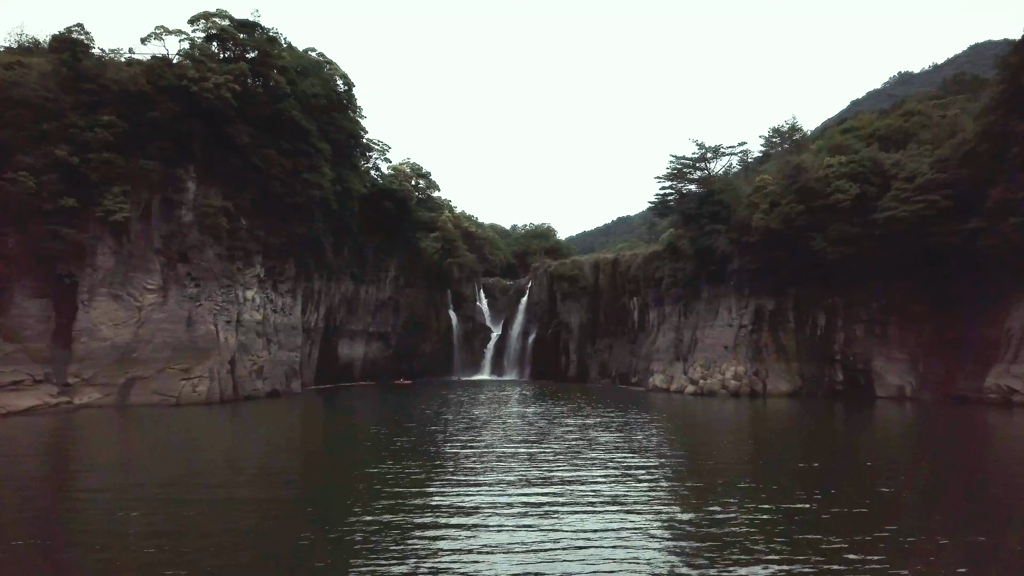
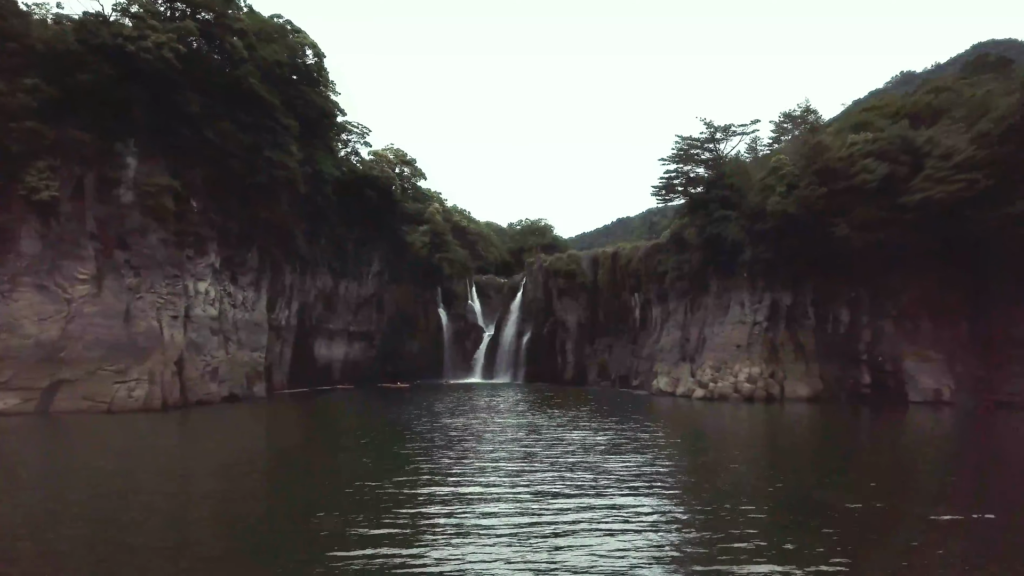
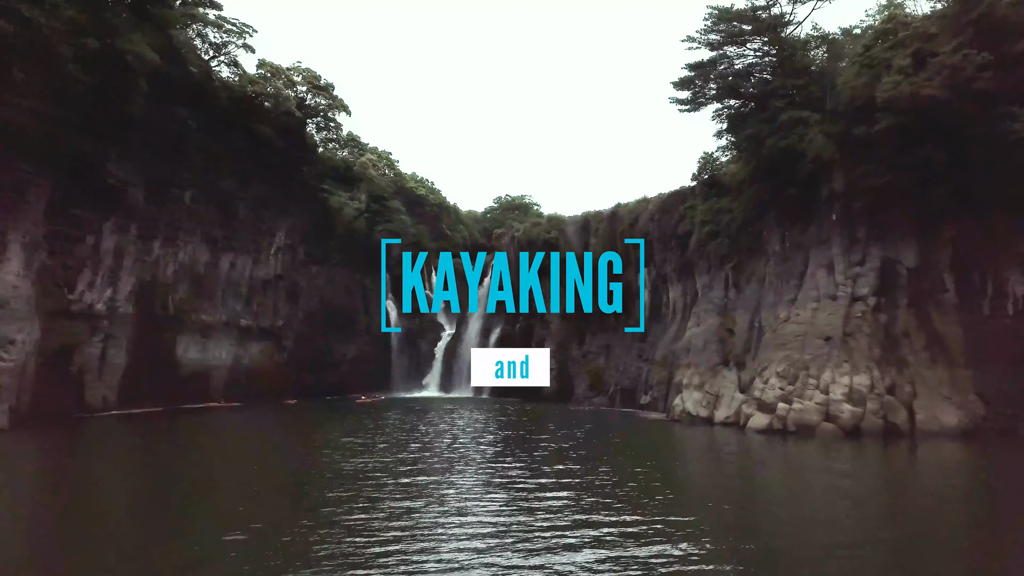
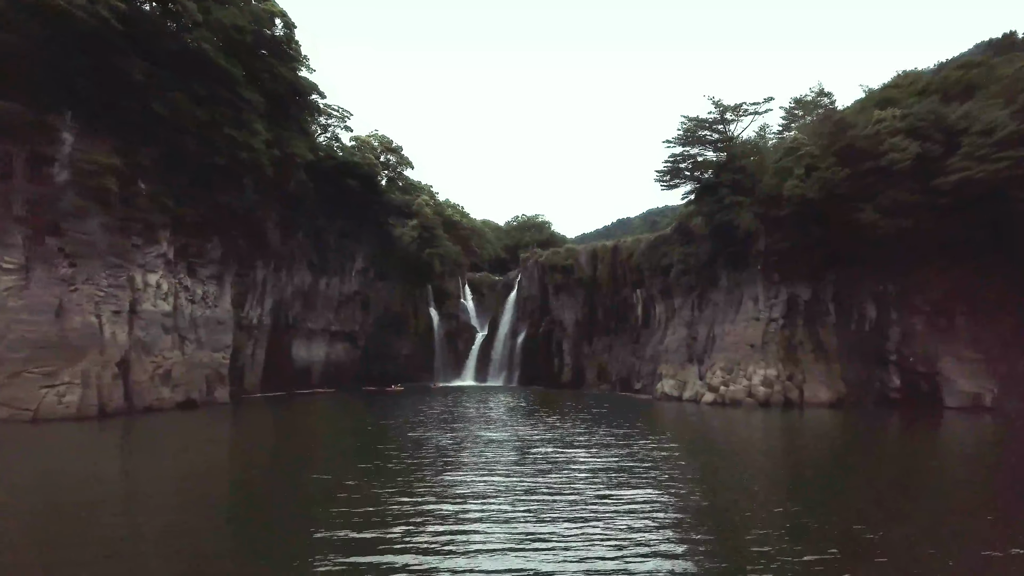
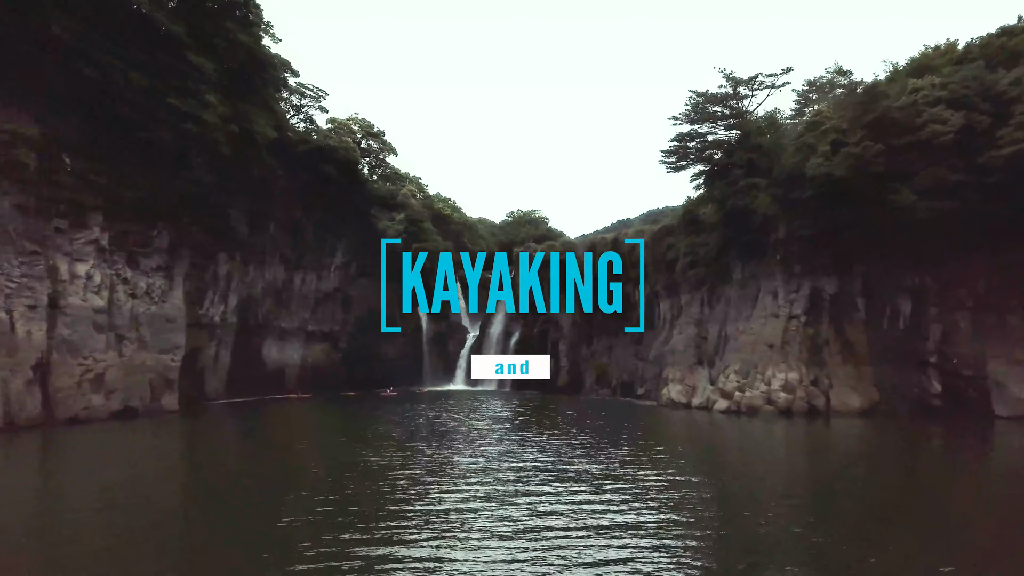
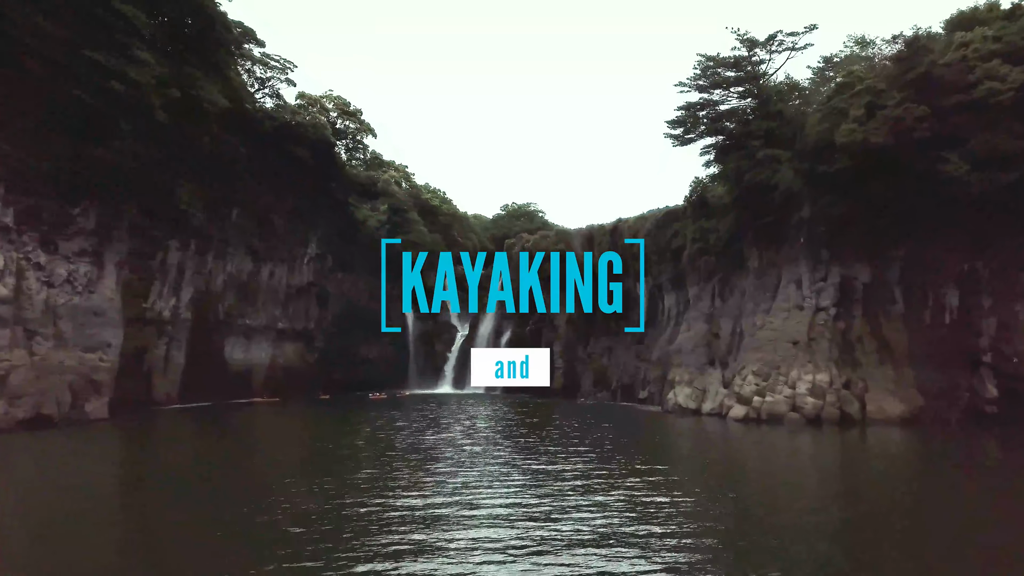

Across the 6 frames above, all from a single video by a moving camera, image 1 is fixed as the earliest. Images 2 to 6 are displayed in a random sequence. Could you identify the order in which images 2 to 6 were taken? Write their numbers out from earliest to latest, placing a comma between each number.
2, 4, 5, 6, 3
